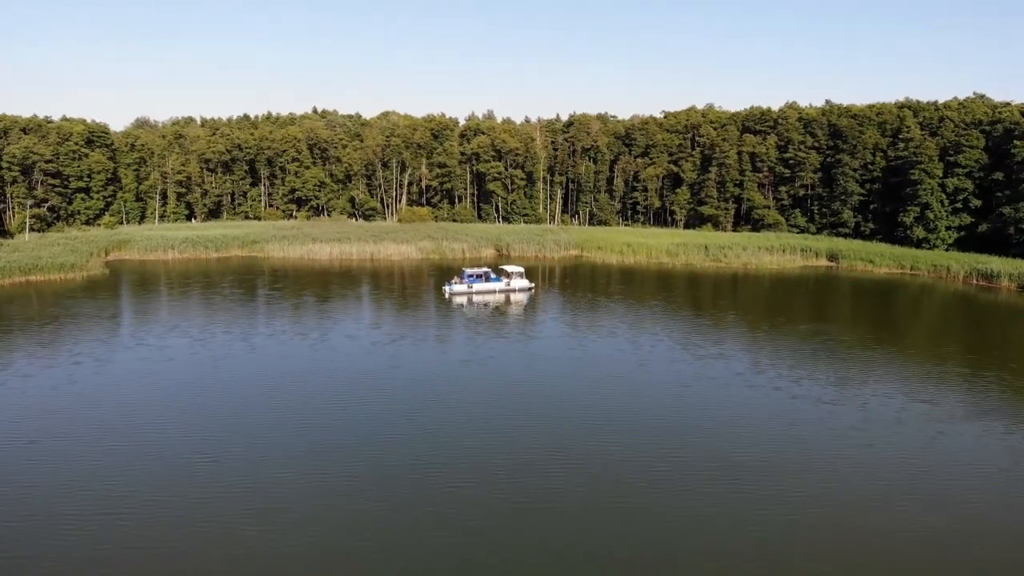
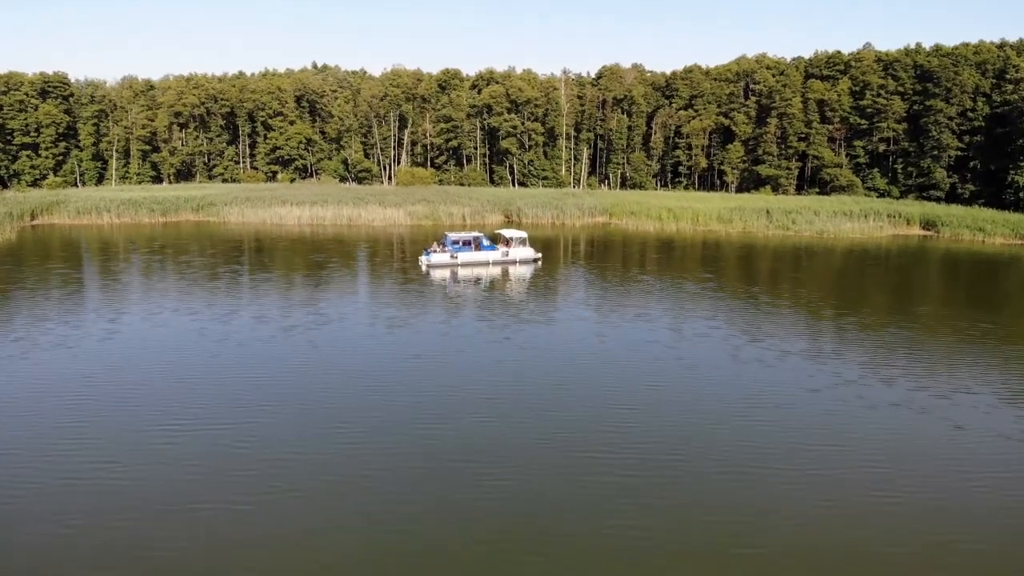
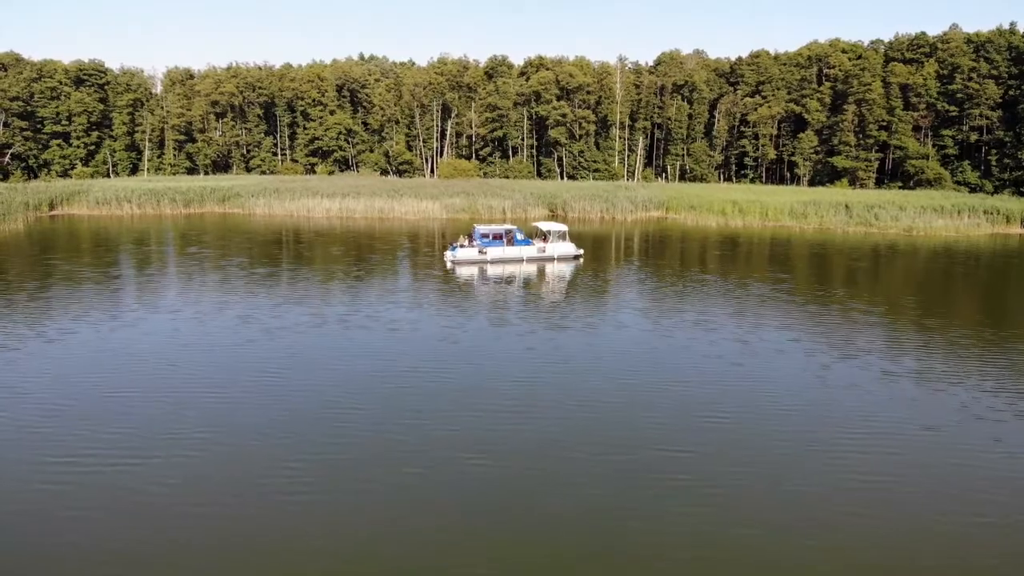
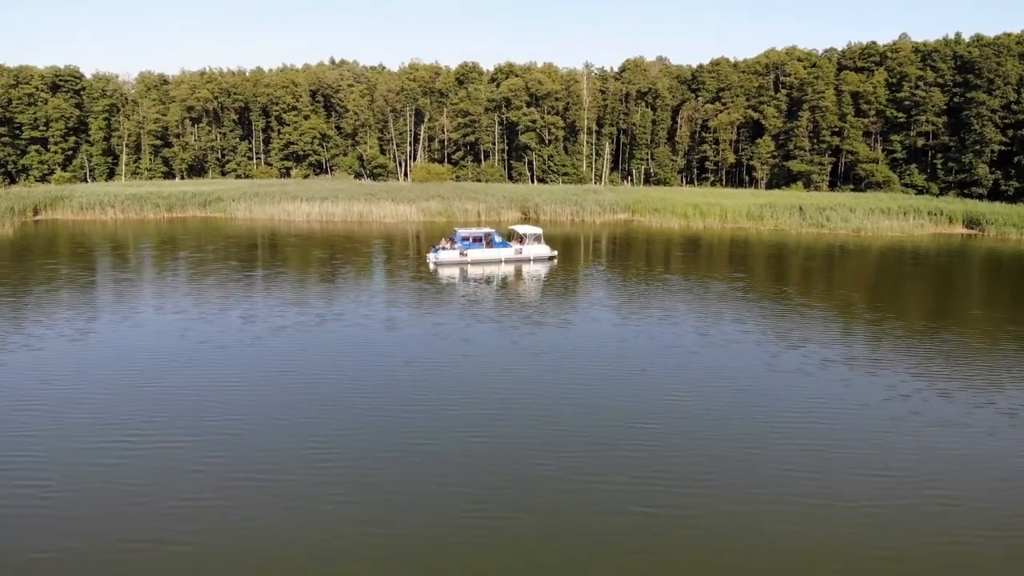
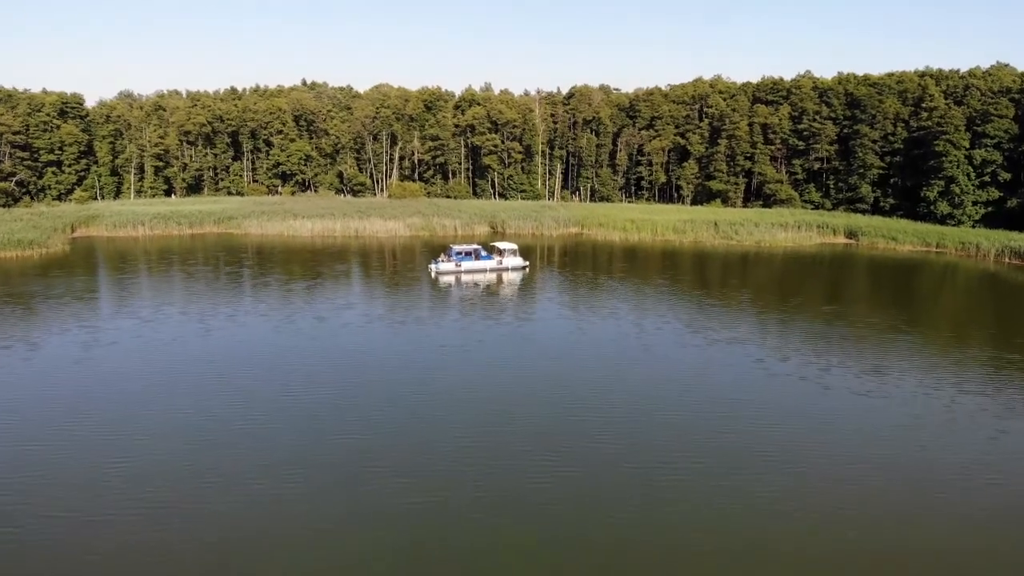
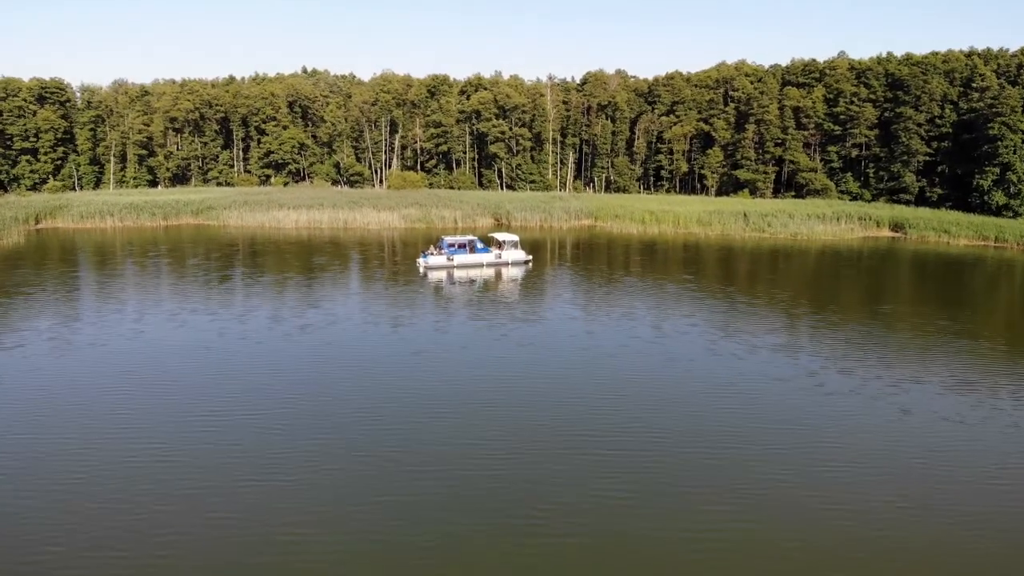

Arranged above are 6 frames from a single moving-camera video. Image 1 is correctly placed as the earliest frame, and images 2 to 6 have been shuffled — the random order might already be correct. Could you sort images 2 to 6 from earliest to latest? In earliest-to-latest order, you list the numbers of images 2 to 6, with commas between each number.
5, 6, 2, 4, 3
